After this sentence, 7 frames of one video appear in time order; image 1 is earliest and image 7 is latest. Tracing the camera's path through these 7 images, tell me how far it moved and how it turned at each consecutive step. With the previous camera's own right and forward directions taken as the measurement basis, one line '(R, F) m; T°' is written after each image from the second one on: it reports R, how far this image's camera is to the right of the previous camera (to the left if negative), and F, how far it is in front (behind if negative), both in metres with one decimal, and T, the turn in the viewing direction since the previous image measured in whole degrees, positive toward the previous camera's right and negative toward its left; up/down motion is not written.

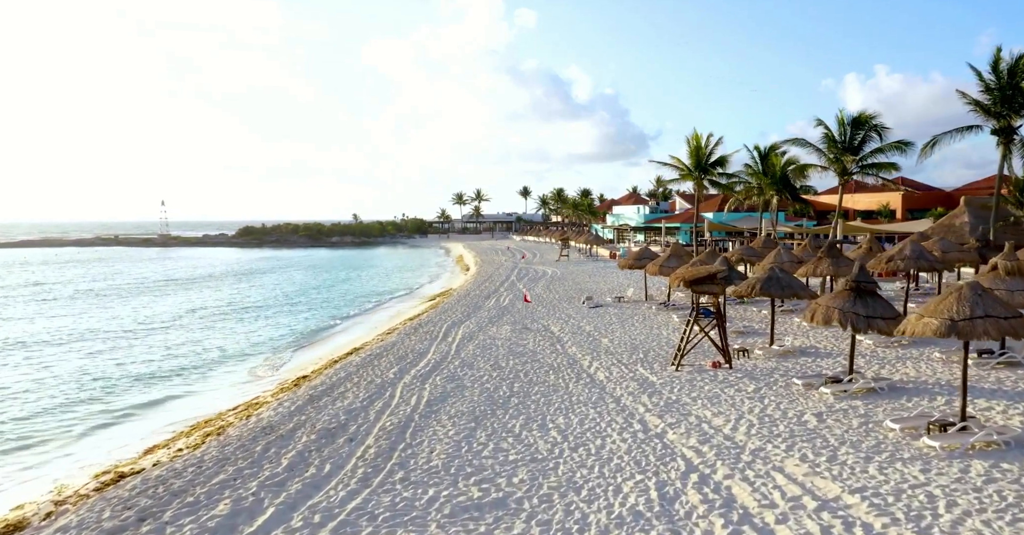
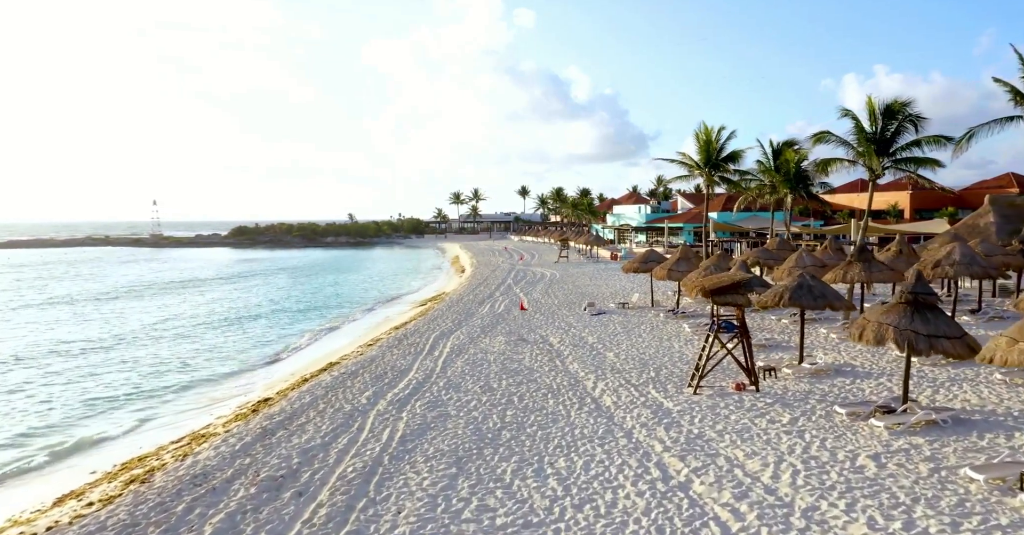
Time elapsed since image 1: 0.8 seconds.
(+0.1, +1.9) m; 0°
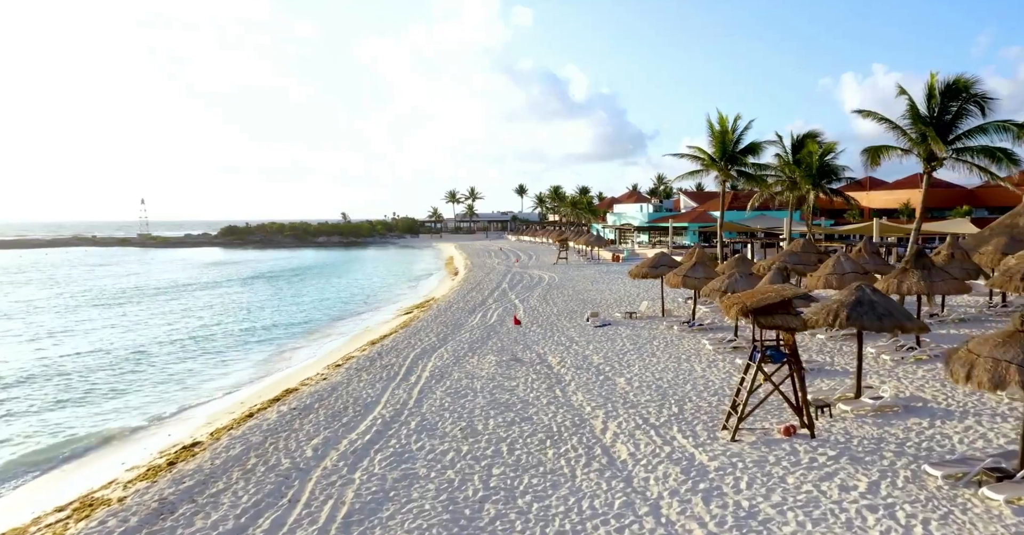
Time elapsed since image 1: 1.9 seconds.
(+0.1, +2.6) m; 0°
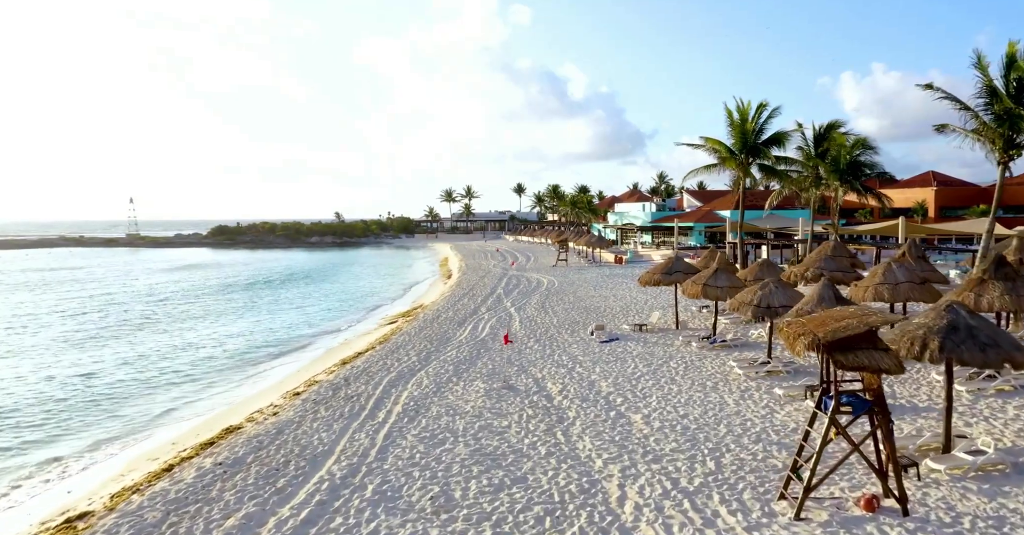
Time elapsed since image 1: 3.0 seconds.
(+0.1, +2.5) m; 0°
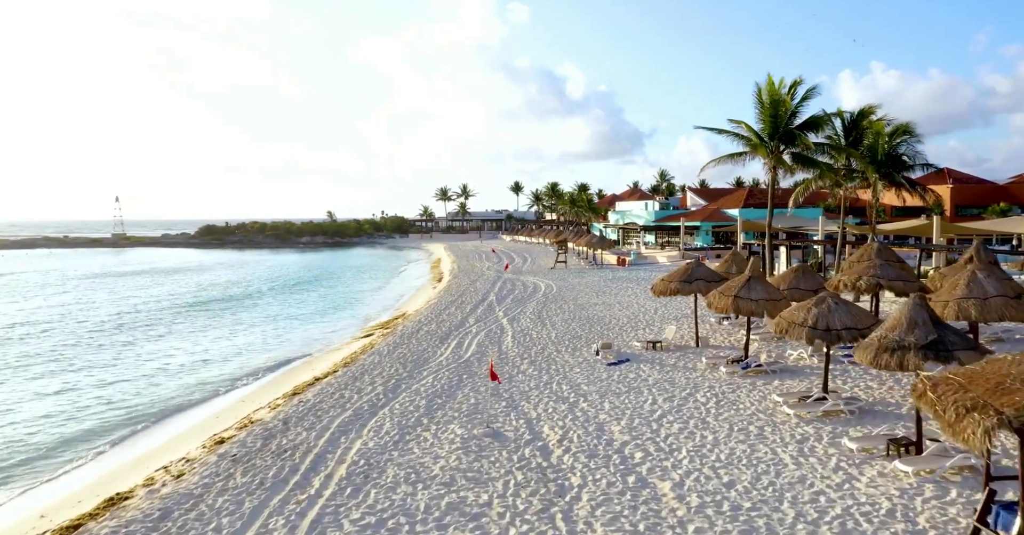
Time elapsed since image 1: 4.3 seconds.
(+0.2, +2.9) m; 0°
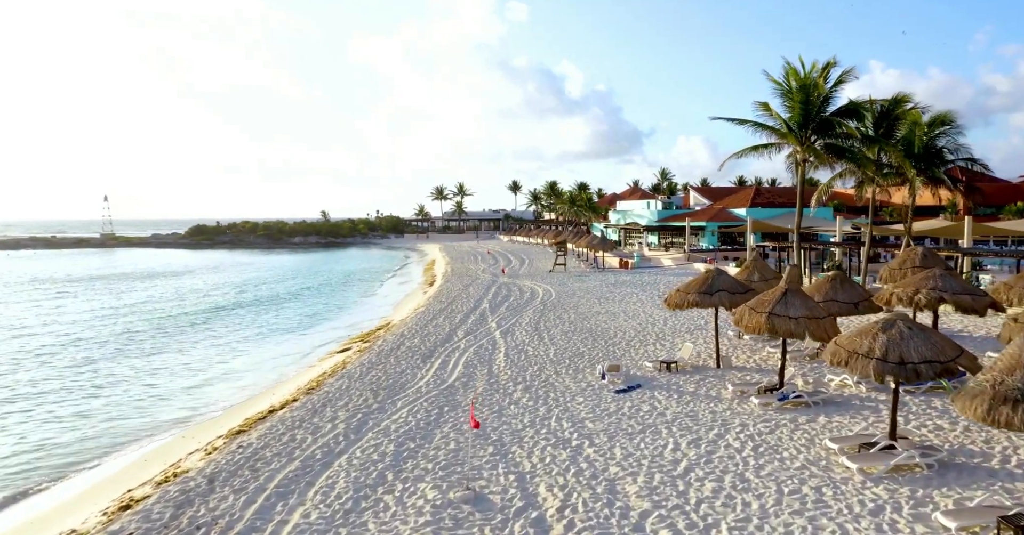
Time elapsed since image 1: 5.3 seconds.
(+0.1, +2.2) m; 0°
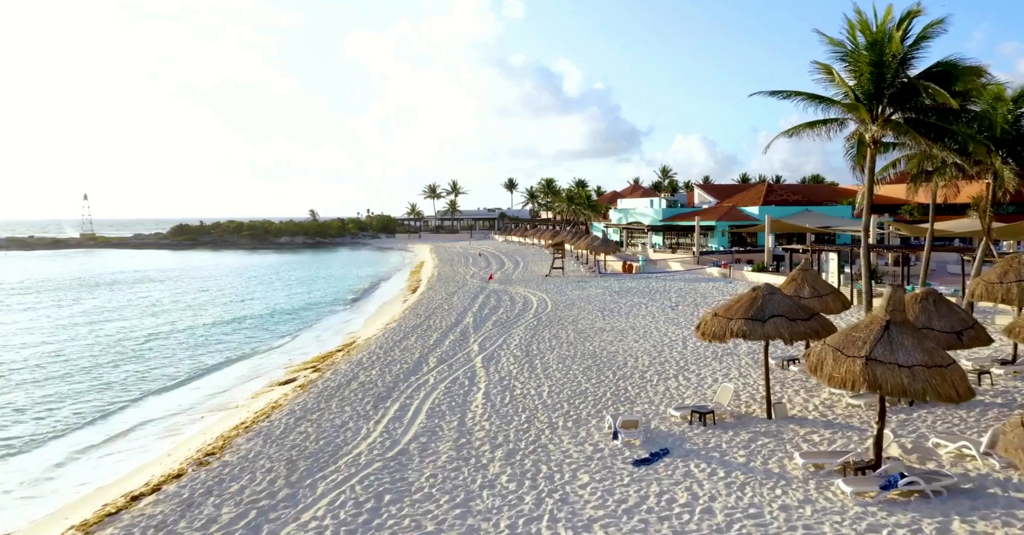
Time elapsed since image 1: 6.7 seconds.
(+0.3, +3.6) m; 0°
